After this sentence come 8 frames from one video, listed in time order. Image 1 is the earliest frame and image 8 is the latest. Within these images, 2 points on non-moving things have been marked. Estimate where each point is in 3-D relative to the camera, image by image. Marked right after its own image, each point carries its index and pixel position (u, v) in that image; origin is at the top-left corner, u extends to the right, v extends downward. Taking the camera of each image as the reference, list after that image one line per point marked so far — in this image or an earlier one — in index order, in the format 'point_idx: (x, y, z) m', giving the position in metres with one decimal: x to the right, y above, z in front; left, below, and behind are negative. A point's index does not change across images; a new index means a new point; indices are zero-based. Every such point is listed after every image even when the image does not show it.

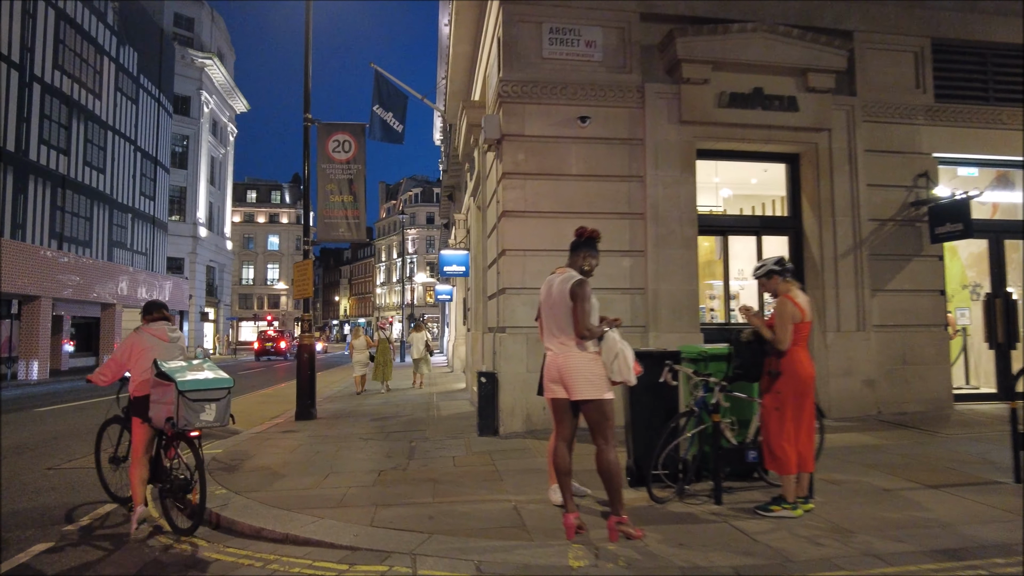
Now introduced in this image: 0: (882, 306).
0: (+5.3, -0.2, +9.5) m
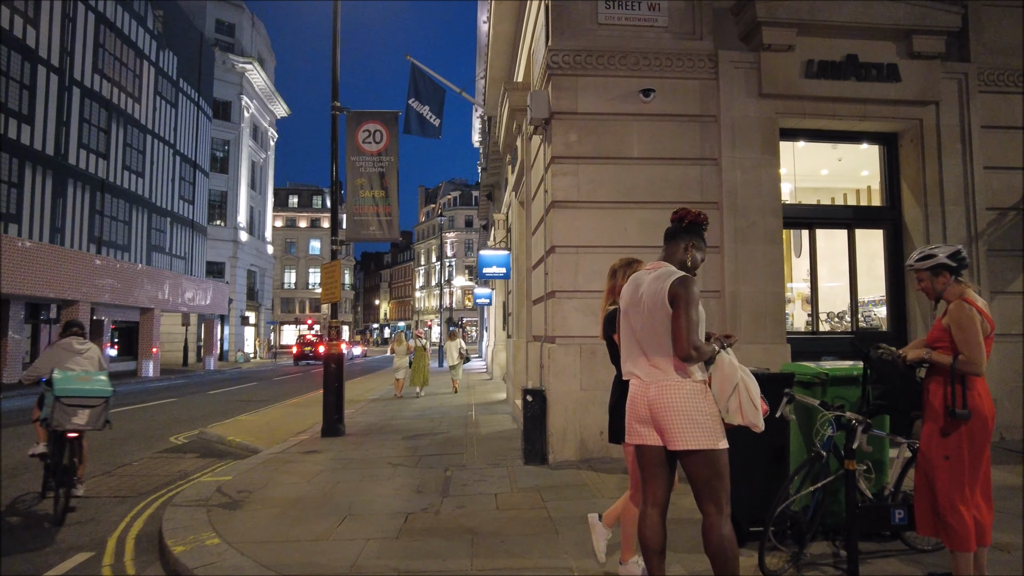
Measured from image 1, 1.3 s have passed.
0: (+5.9, -0.3, +7.9) m
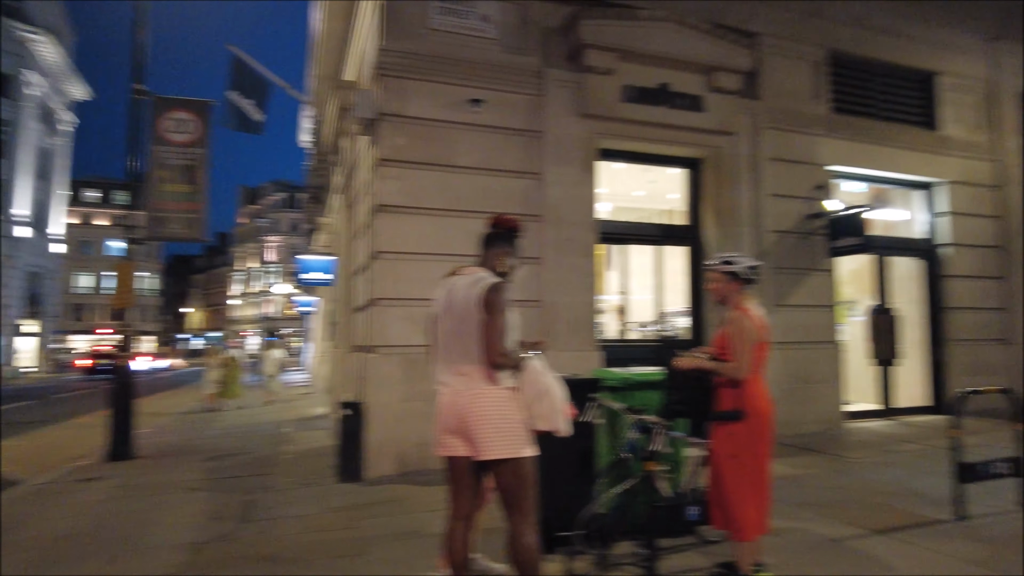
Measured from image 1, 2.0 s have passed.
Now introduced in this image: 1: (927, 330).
0: (+3.7, -0.5, +8.9) m
1: (+6.5, -0.7, +10.3) m
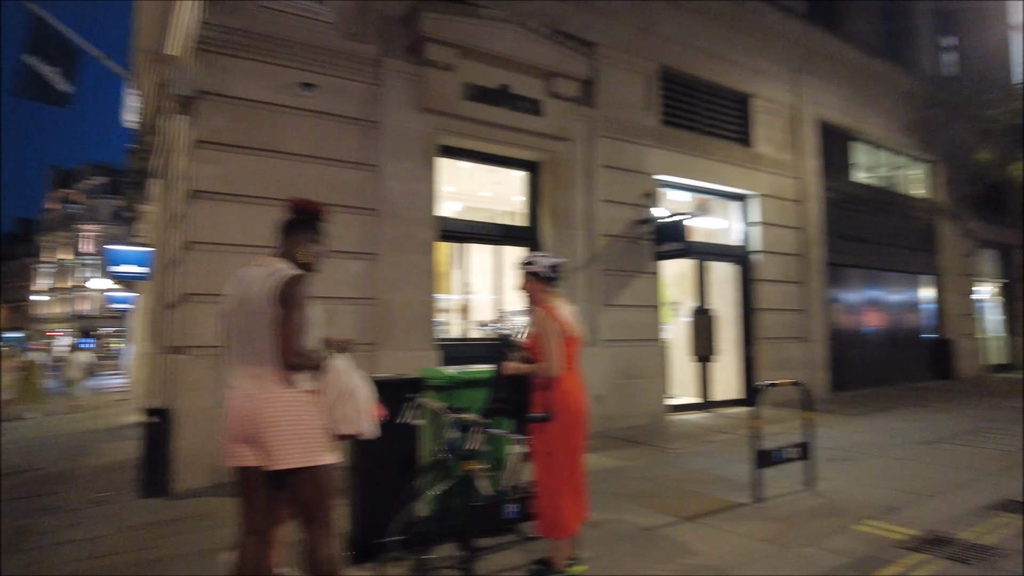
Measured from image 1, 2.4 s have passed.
0: (+1.4, -0.5, +9.4) m
1: (+3.9, -0.7, +11.3) m
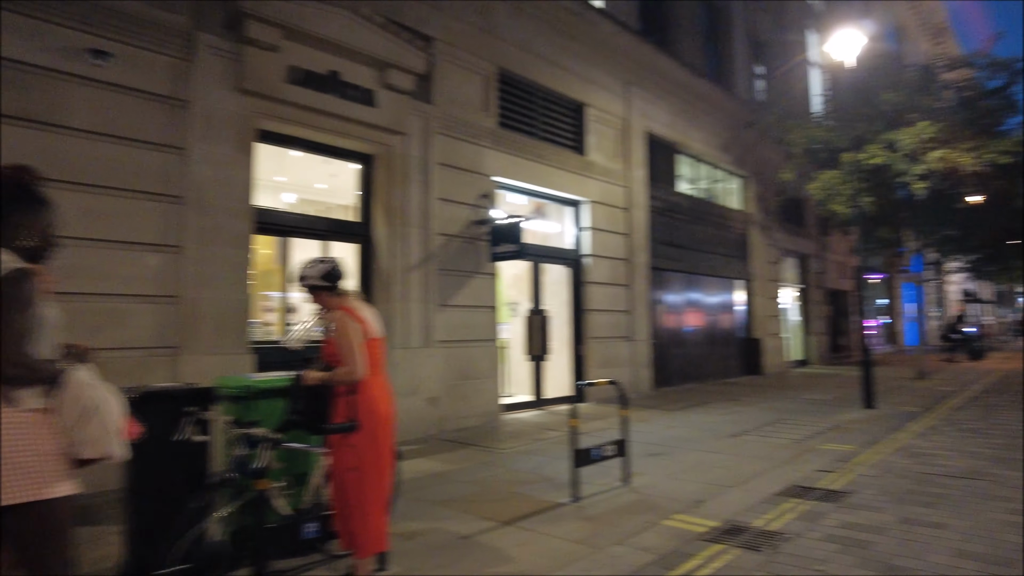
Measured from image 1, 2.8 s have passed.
0: (-0.9, -0.5, +9.2) m
1: (+1.0, -0.7, +11.7) m
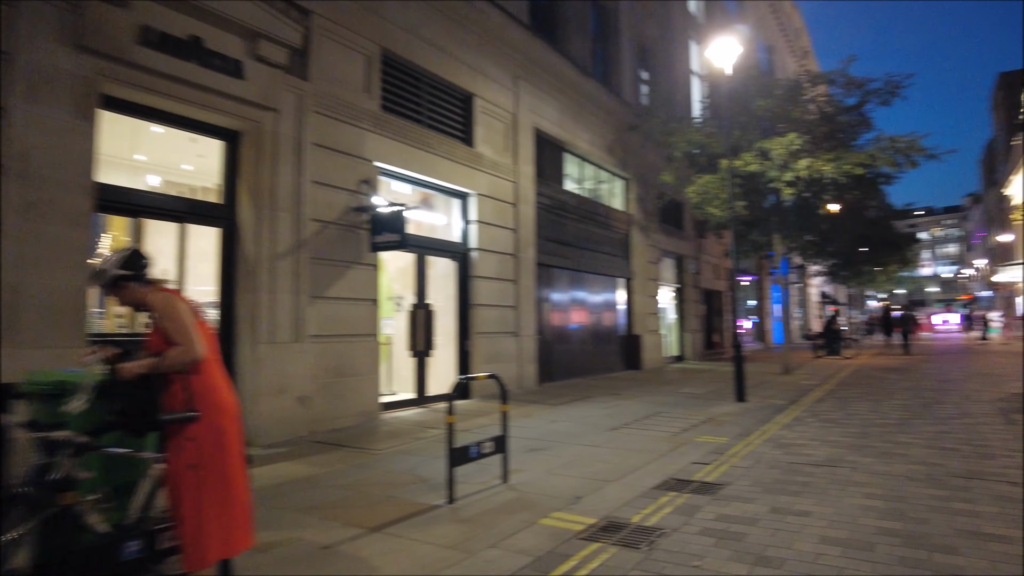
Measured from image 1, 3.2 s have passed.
0: (-2.5, -0.4, +8.6) m
1: (-1.0, -0.6, +11.4) m
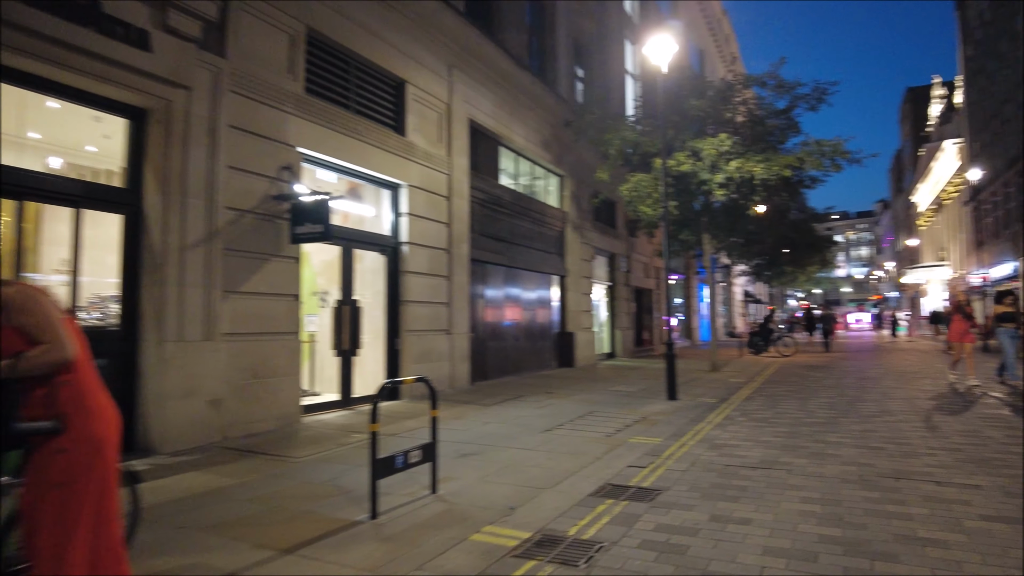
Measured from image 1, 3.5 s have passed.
0: (-3.3, -0.3, +8.0) m
1: (-2.1, -0.6, +10.9) m
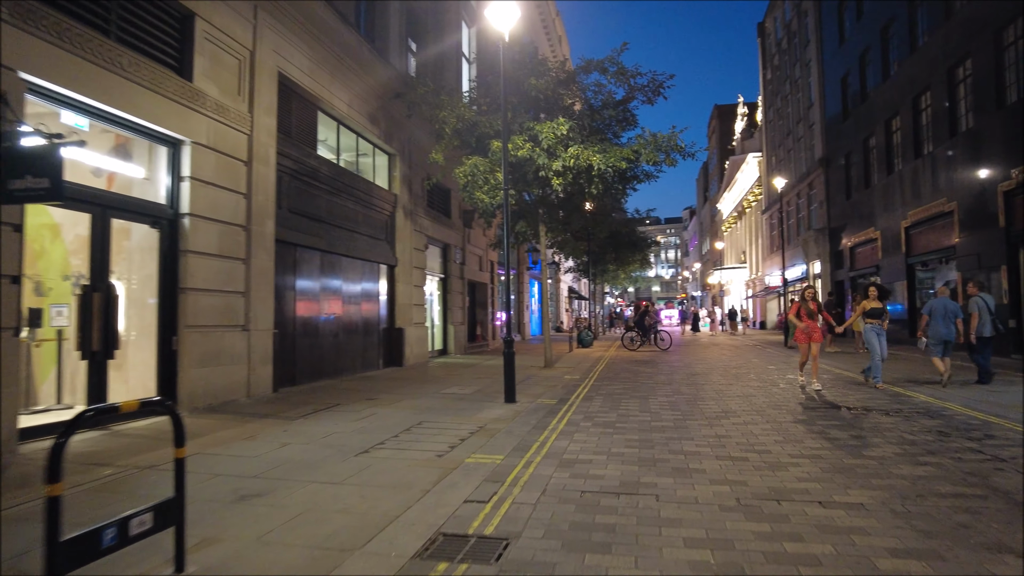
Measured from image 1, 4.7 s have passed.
0: (-5.0, -0.1, +5.5) m
1: (-4.6, -0.4, +8.6) m
